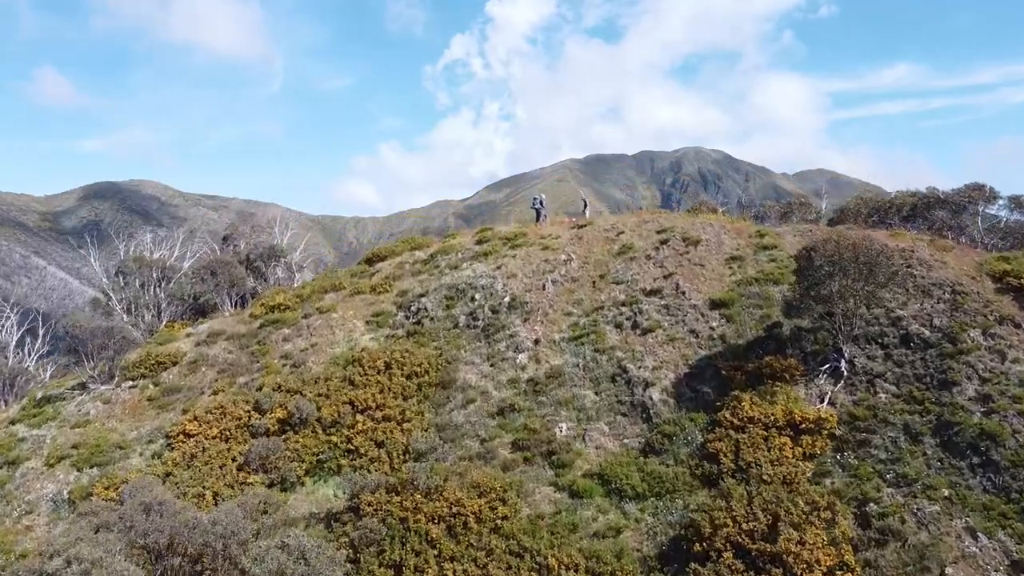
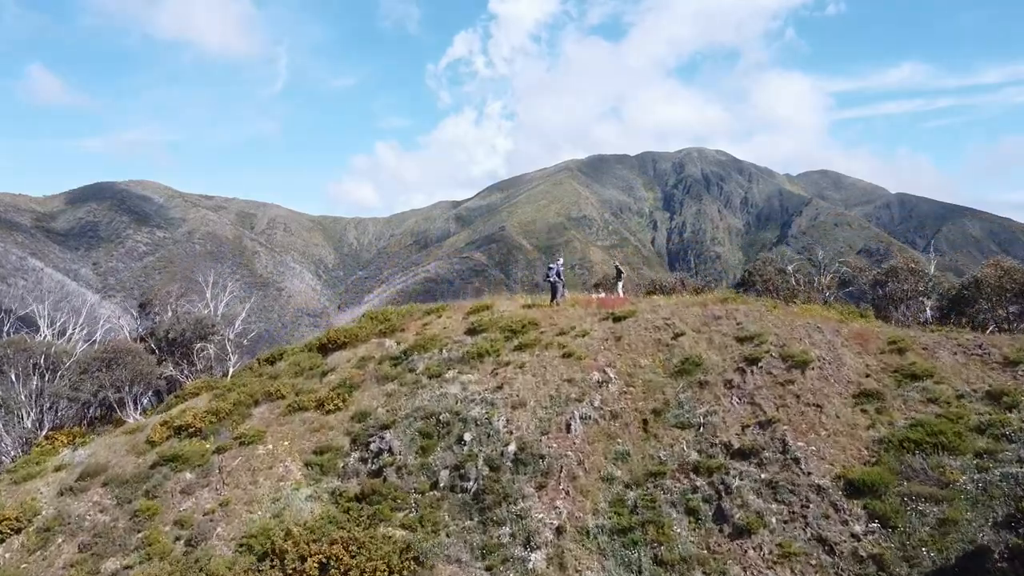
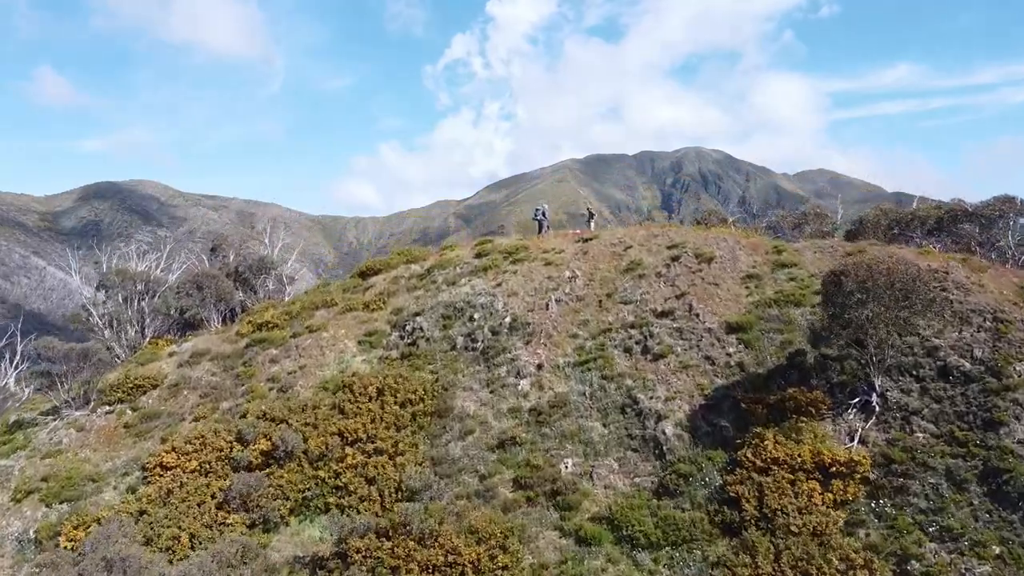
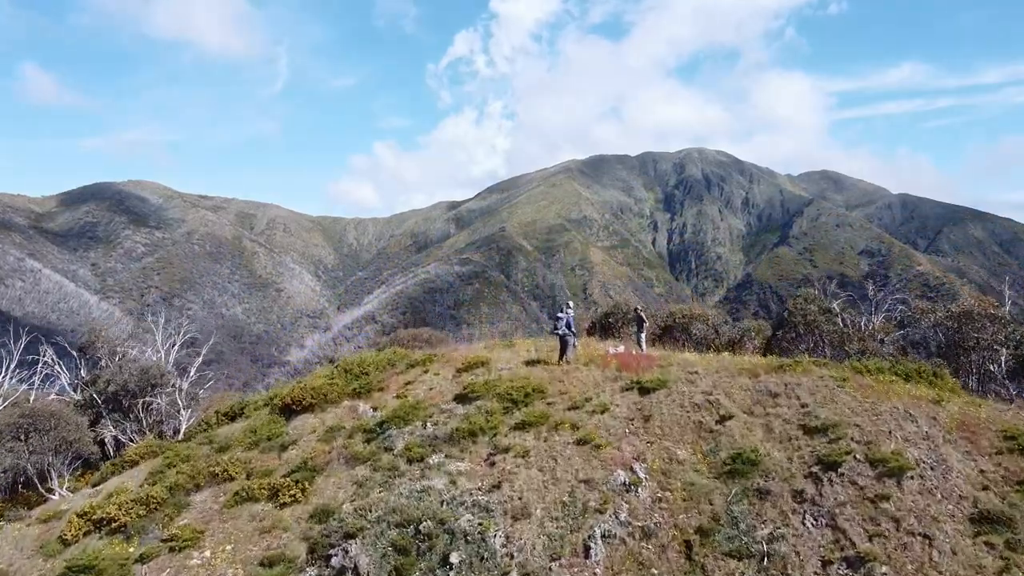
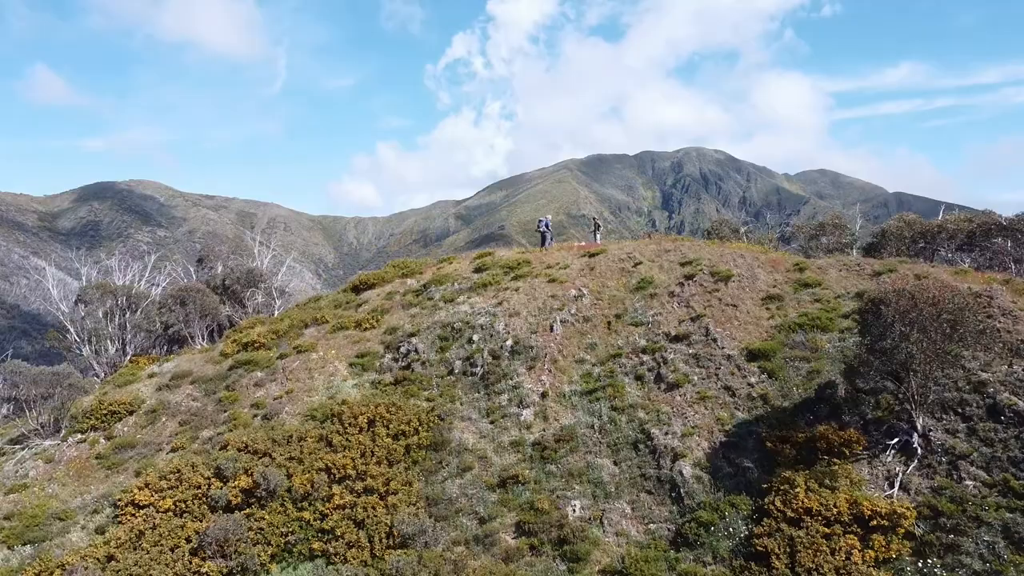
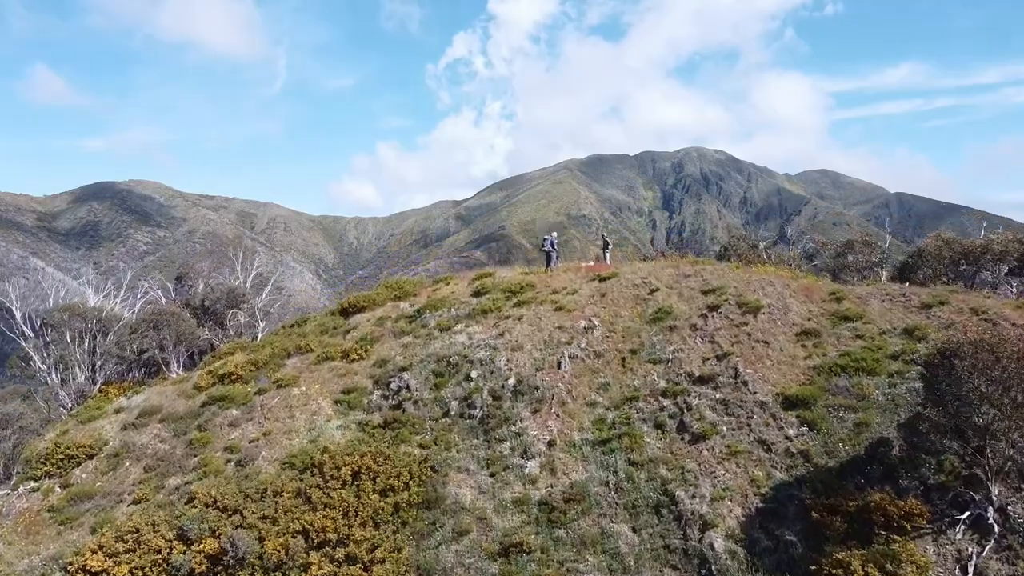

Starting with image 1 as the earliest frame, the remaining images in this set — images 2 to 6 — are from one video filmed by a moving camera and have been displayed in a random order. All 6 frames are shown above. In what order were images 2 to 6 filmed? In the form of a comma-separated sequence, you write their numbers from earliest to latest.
3, 5, 6, 2, 4
